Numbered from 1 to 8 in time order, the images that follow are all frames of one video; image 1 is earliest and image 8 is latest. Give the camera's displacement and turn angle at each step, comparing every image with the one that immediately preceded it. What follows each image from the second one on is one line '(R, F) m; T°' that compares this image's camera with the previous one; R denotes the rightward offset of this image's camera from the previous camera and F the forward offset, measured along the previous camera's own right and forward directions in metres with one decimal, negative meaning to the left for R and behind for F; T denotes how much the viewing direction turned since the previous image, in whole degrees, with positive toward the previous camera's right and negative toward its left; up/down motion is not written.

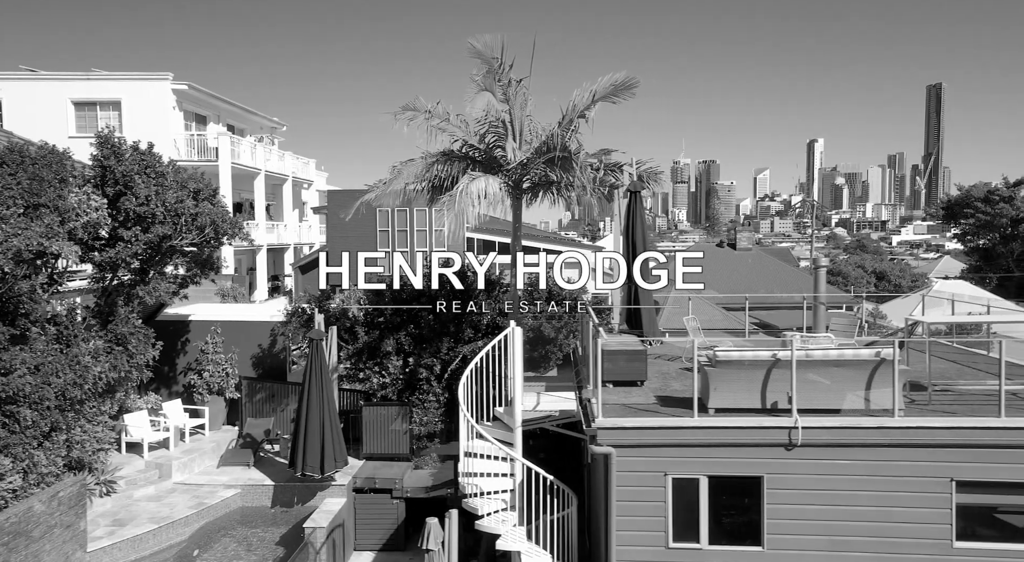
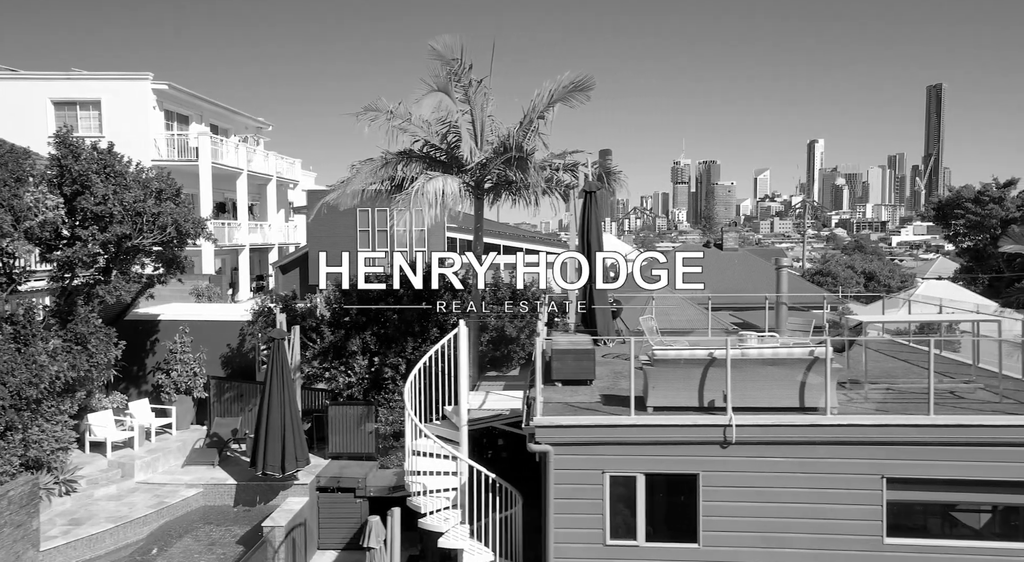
(+0.6, -0.1) m; 0°
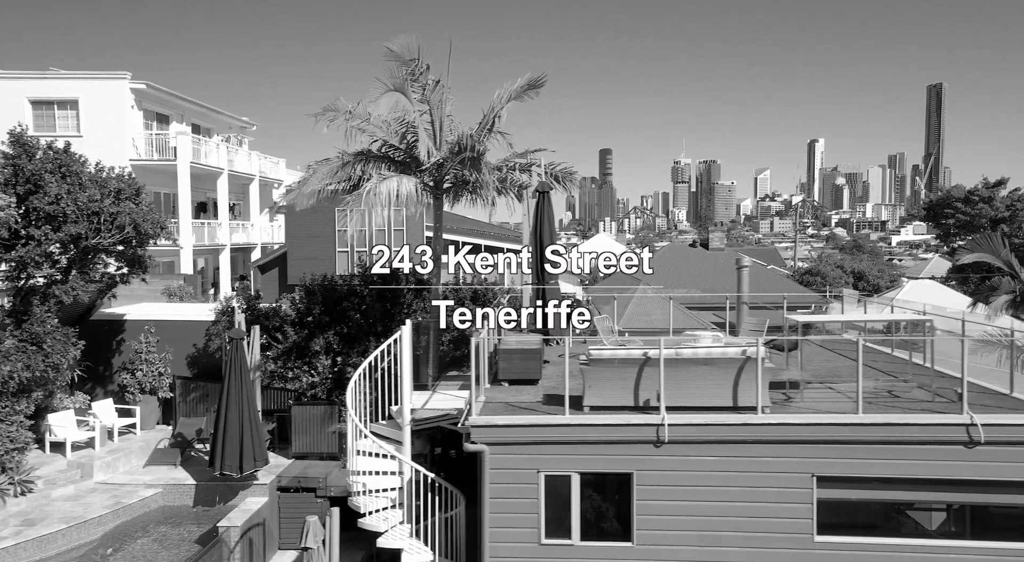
(+0.6, 0.0) m; 0°
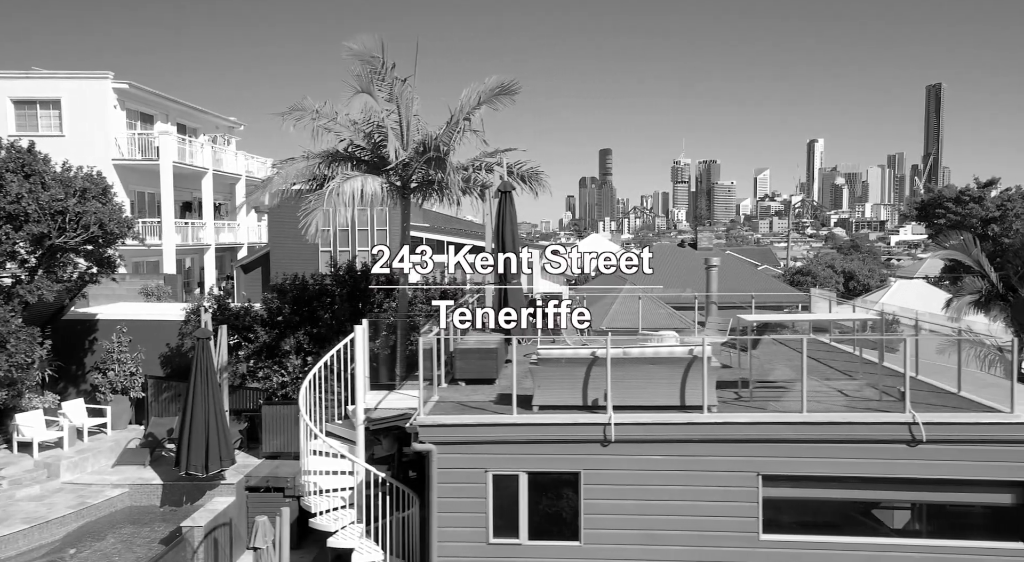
(+0.5, 0.0) m; 0°
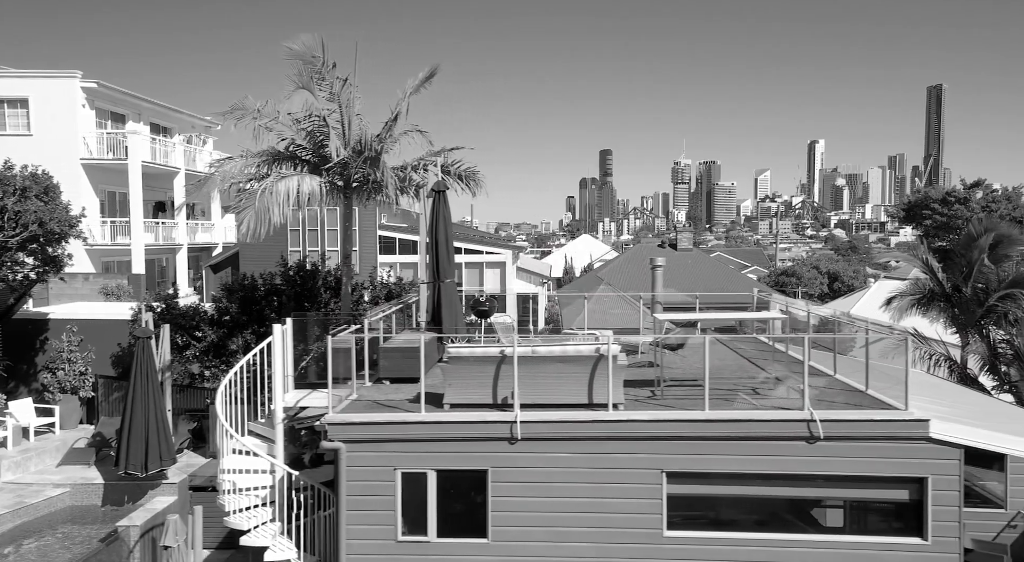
(+0.9, 0.0) m; +1°
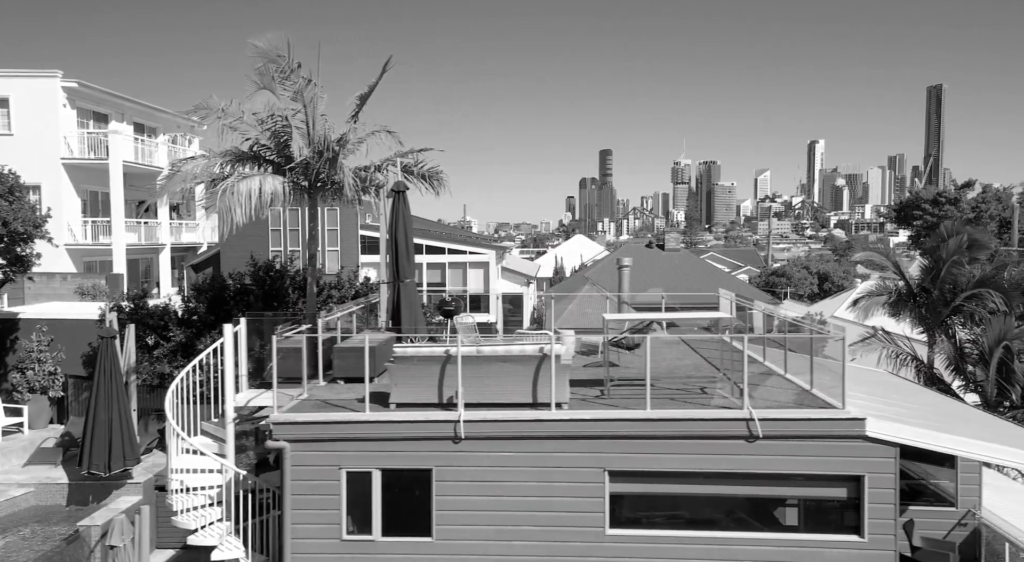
(+0.5, 0.0) m; 0°
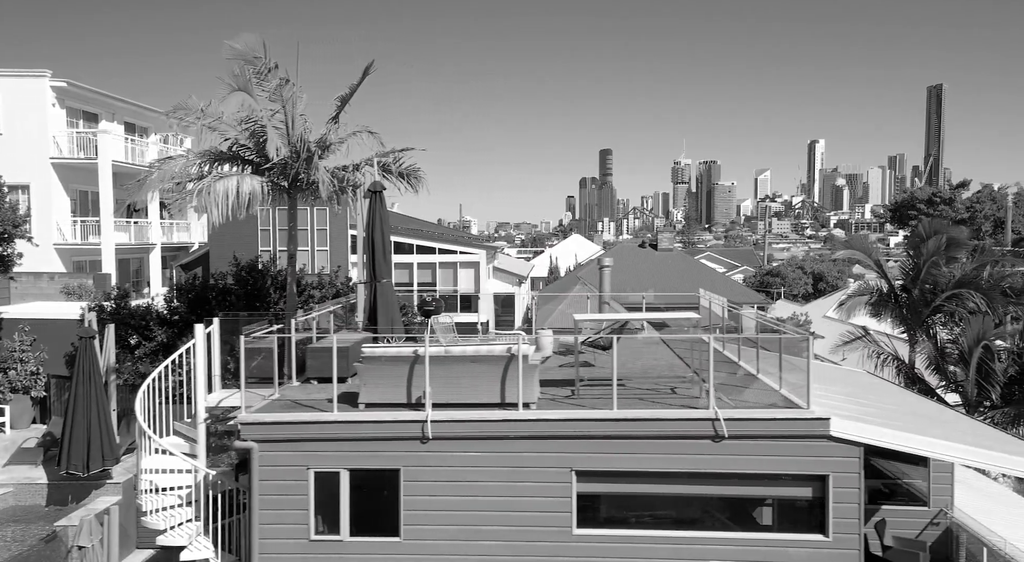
(+0.3, 0.0) m; 0°
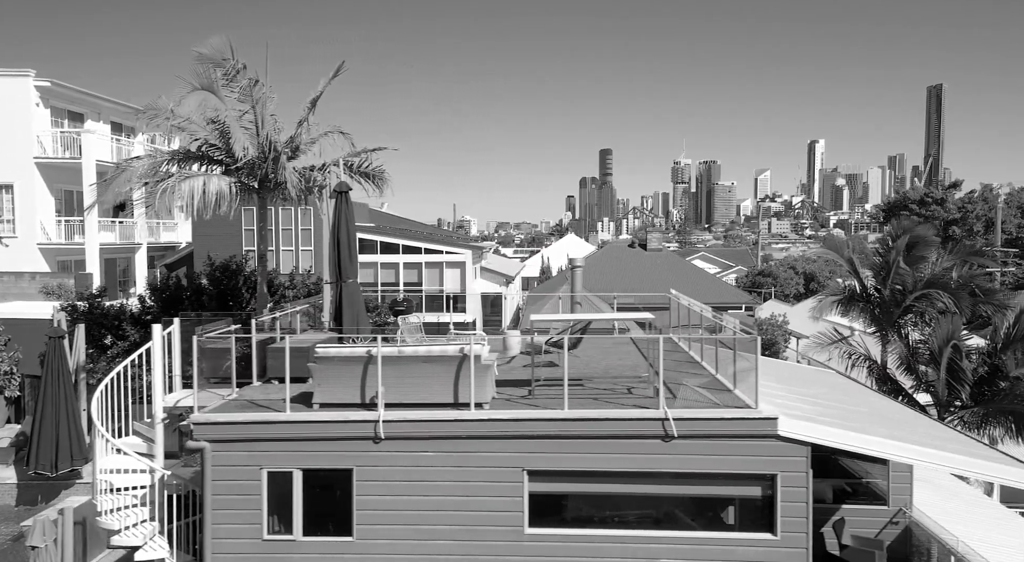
(+0.5, 0.0) m; 0°
